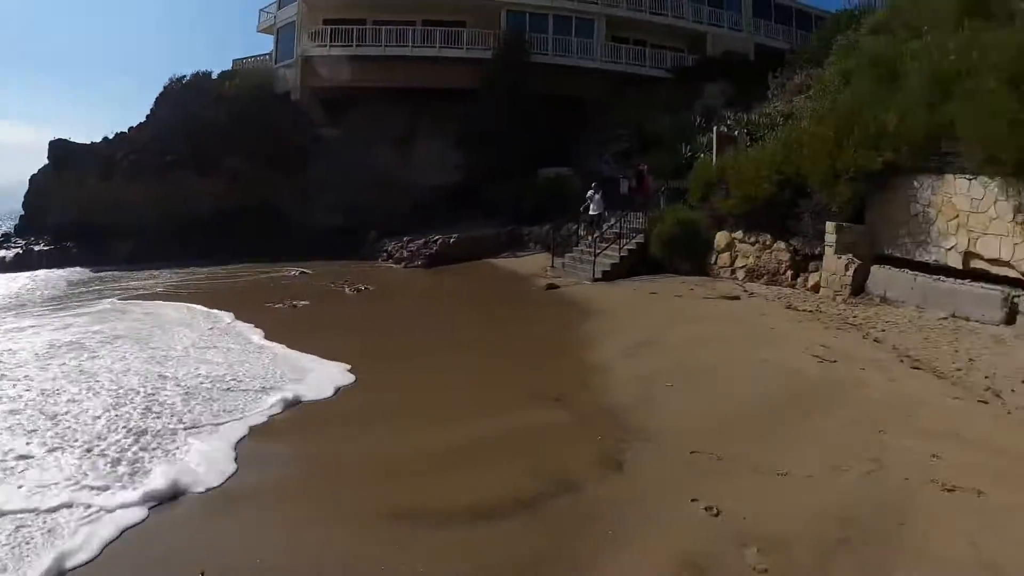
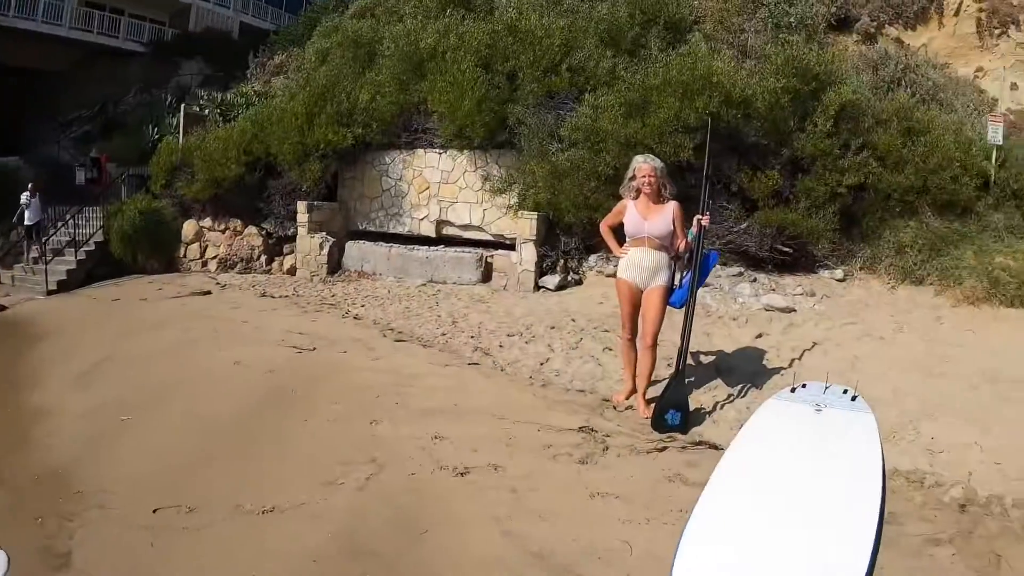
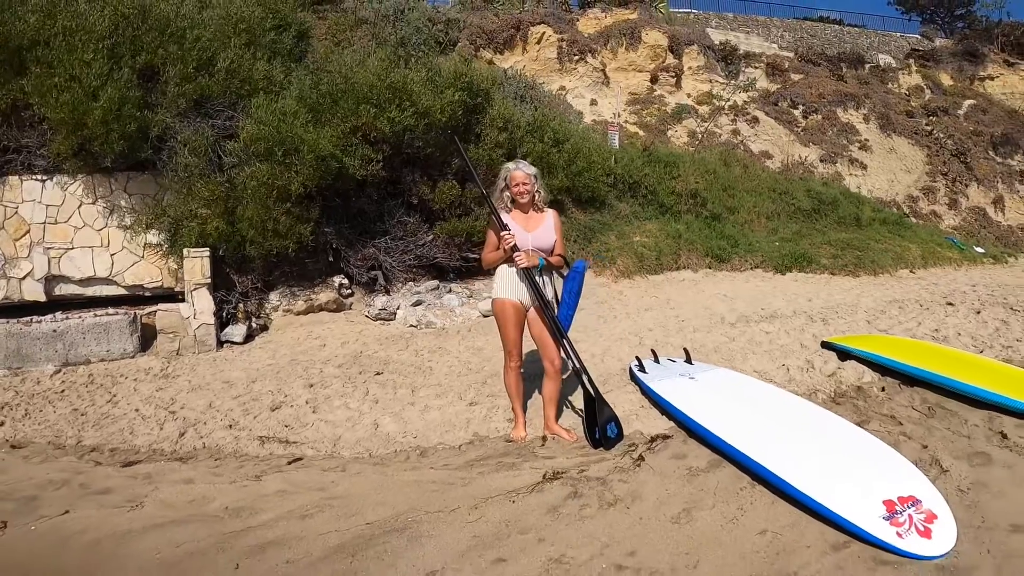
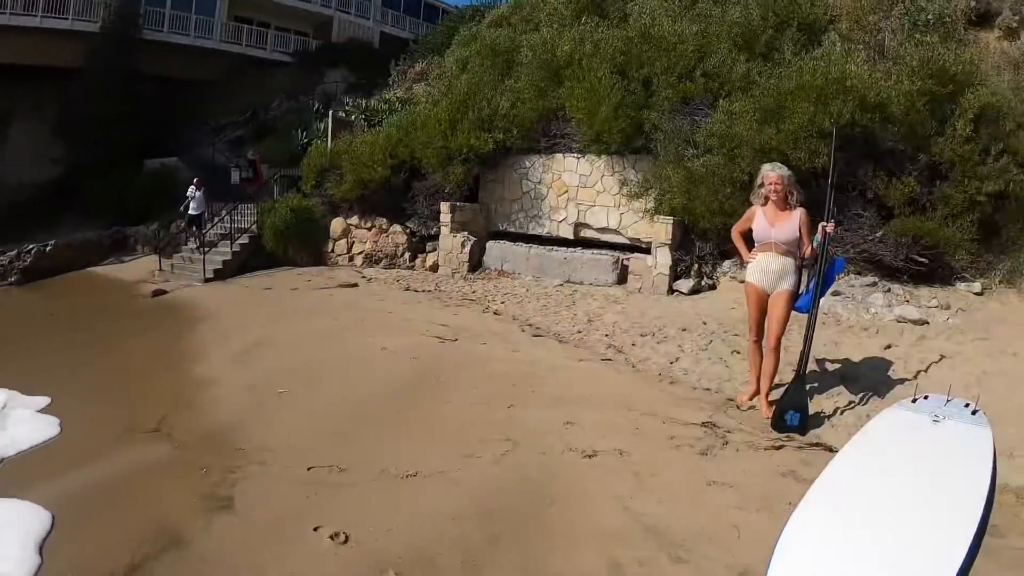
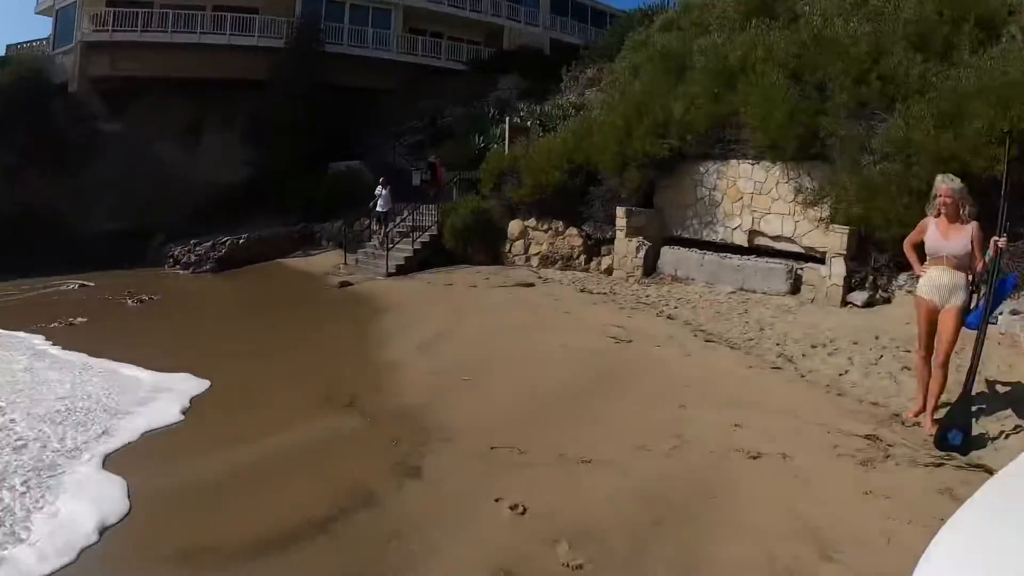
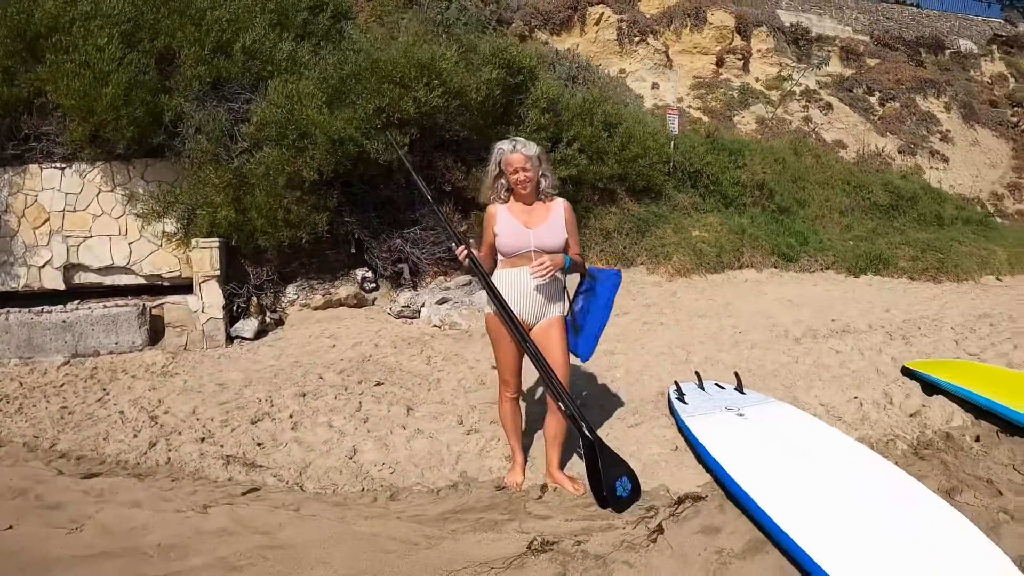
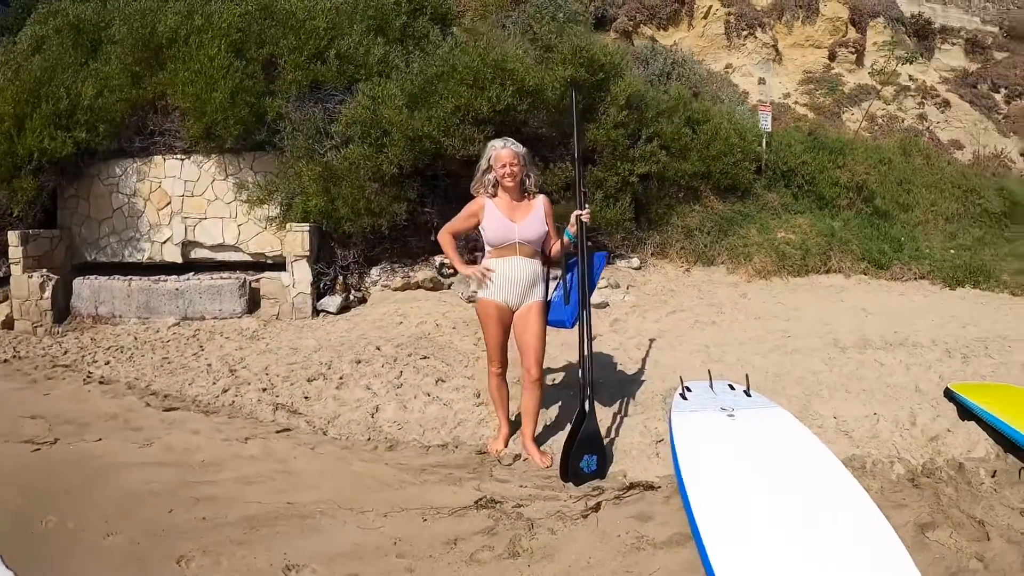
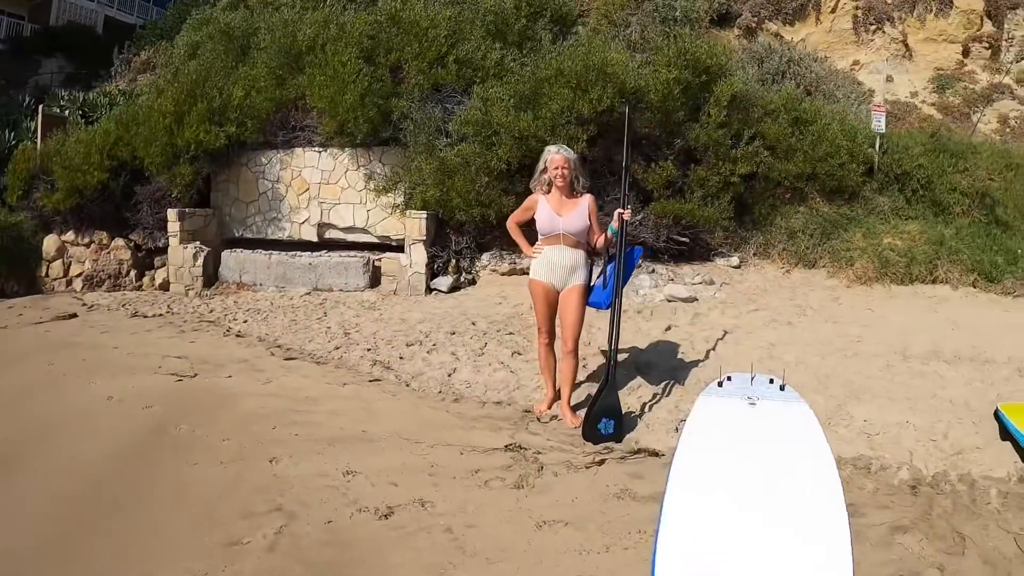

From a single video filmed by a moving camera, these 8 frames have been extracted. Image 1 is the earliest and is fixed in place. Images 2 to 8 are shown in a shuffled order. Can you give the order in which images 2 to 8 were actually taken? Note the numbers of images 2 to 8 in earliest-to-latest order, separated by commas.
5, 4, 2, 8, 7, 6, 3
